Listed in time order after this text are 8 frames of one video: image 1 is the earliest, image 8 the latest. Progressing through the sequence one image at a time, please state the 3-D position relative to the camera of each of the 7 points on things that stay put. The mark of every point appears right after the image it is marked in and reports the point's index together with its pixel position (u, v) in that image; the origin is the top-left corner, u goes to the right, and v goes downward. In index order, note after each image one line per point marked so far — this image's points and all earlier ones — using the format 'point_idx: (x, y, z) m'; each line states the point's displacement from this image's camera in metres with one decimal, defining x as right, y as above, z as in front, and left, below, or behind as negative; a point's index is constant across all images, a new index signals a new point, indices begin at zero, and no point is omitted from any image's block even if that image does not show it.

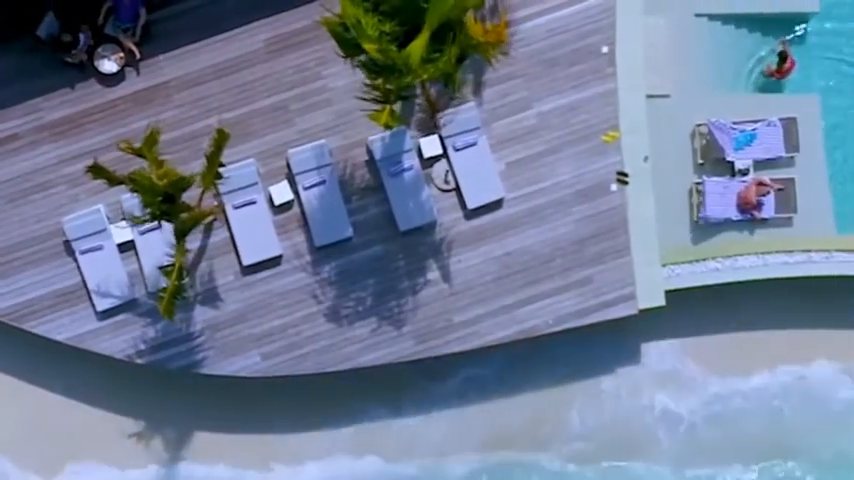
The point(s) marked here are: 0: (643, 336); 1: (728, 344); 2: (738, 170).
0: (+3.6, -1.6, +14.8) m
1: (+5.3, -1.7, +14.9) m
2: (+4.9, +1.1, +14.2) m
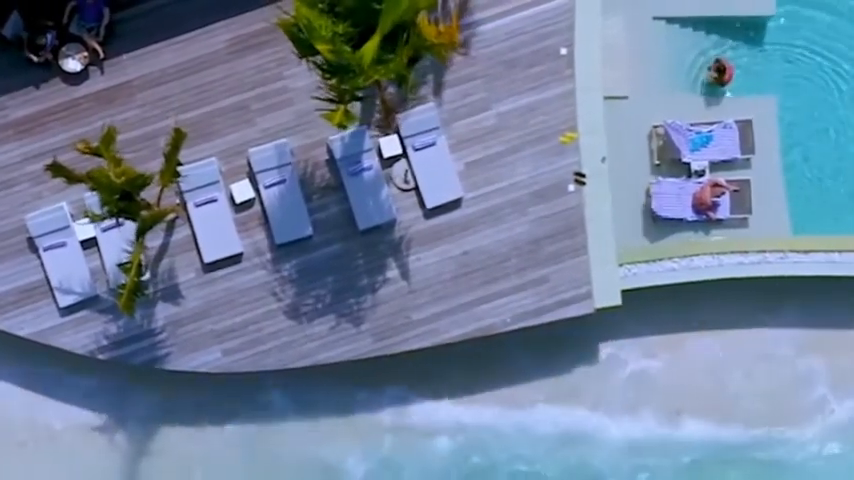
0: (+3.0, -1.6, +15.0) m
1: (+4.7, -1.7, +15.1) m
2: (+4.3, +1.1, +14.4) m
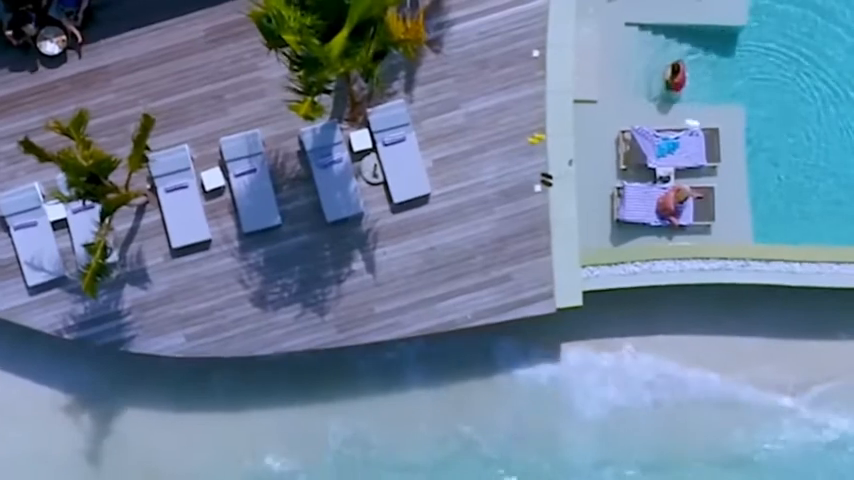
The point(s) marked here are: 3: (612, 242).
0: (+2.4, -1.6, +15.2) m
1: (+4.0, -1.8, +15.2) m
2: (+3.8, +1.0, +14.6) m
3: (+3.1, -0.1, +14.9) m
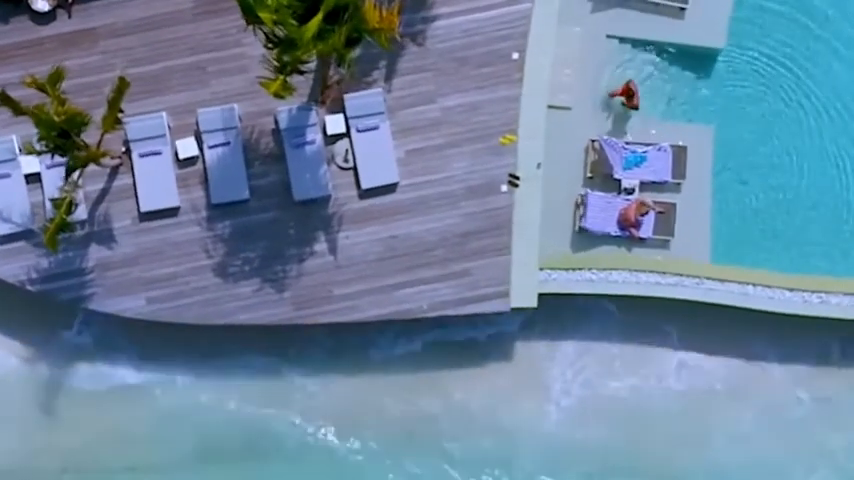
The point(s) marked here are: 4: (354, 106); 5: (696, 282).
0: (+1.6, -1.7, +15.4) m
1: (+3.2, -2.0, +15.5) m
2: (+3.3, +0.9, +14.8) m
3: (+2.4, -0.2, +15.1) m
4: (-1.2, +2.2, +14.5) m
5: (+4.5, -0.7, +14.8) m
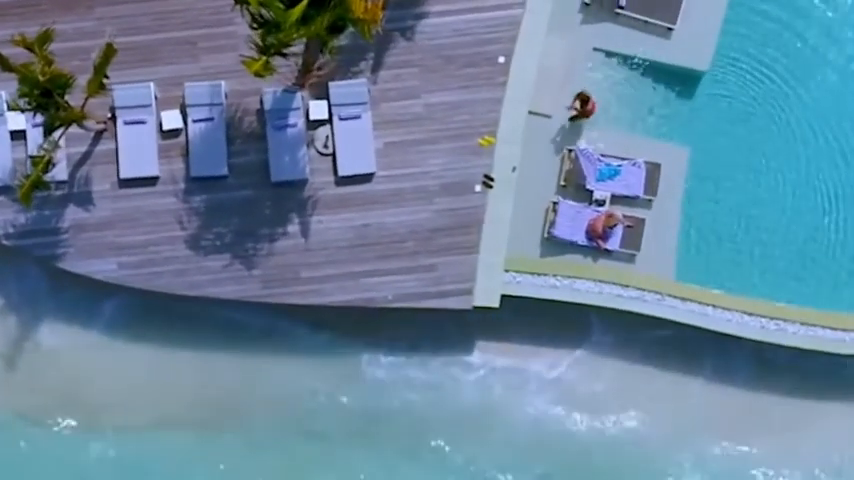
0: (+0.9, -1.7, +15.7) m
1: (+2.6, -2.1, +15.7) m
2: (+2.8, +0.7, +15.1) m
3: (+1.9, -0.3, +15.3) m
4: (-1.5, +2.4, +14.8) m
5: (+3.9, -1.0, +15.0) m
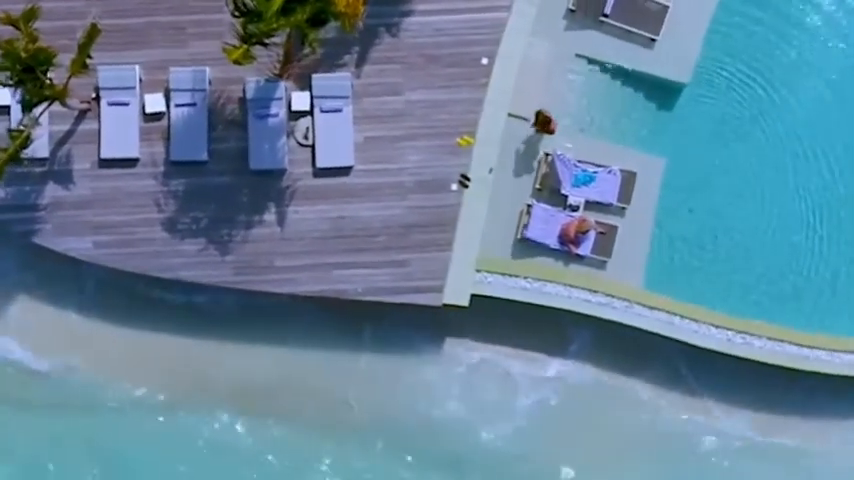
0: (+0.4, -1.6, +15.8) m
1: (+2.0, -2.2, +15.9) m
2: (+2.4, +0.6, +15.2) m
3: (+1.5, -0.3, +15.5) m
4: (-1.8, +2.6, +14.9) m
5: (+3.4, -1.1, +15.2) m
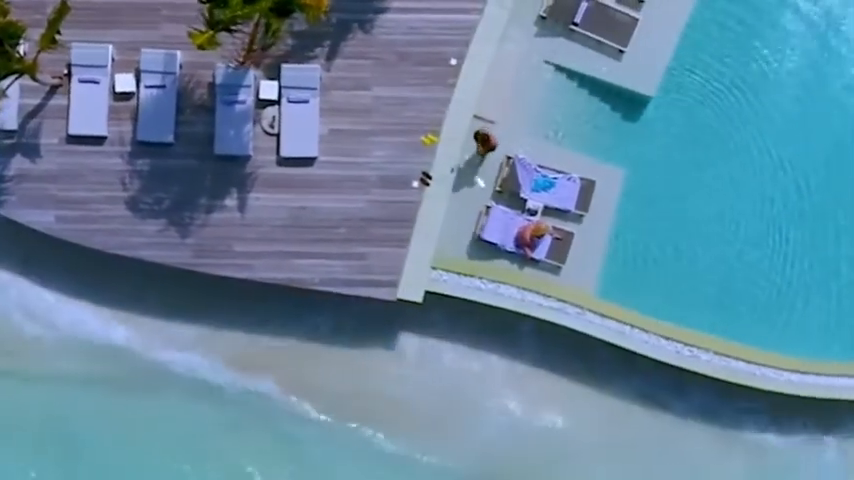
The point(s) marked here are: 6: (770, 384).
0: (-0.4, -1.6, +16.0) m
1: (+1.1, -2.2, +16.0) m
2: (+1.7, +0.6, +15.4) m
3: (+0.7, -0.3, +15.6) m
4: (-2.3, +2.8, +15.1) m
5: (+2.6, -1.2, +15.3) m
6: (+6.1, -2.6, +15.9) m
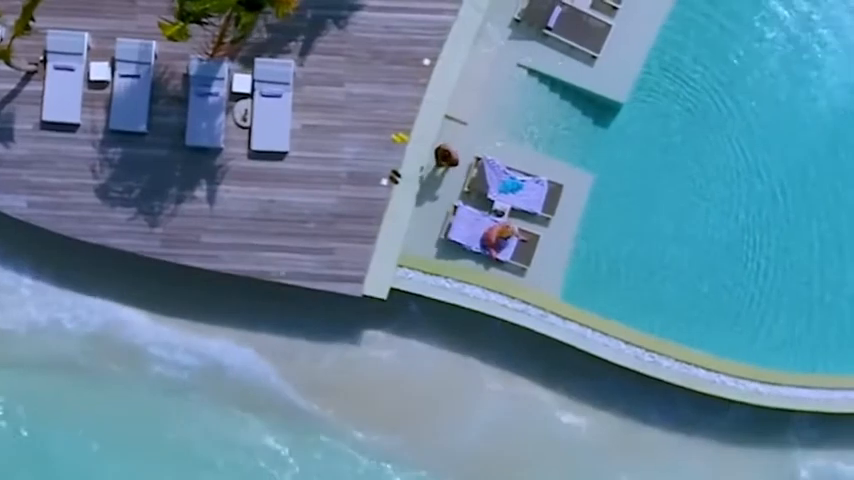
0: (-1.0, -1.5, +16.1) m
1: (+0.5, -2.2, +16.1) m
2: (+1.2, +0.5, +15.5) m
3: (+0.1, -0.3, +15.7) m
4: (-2.8, +2.9, +15.2) m
5: (+2.0, -1.3, +15.4) m
6: (+5.5, -2.7, +16.0) m
